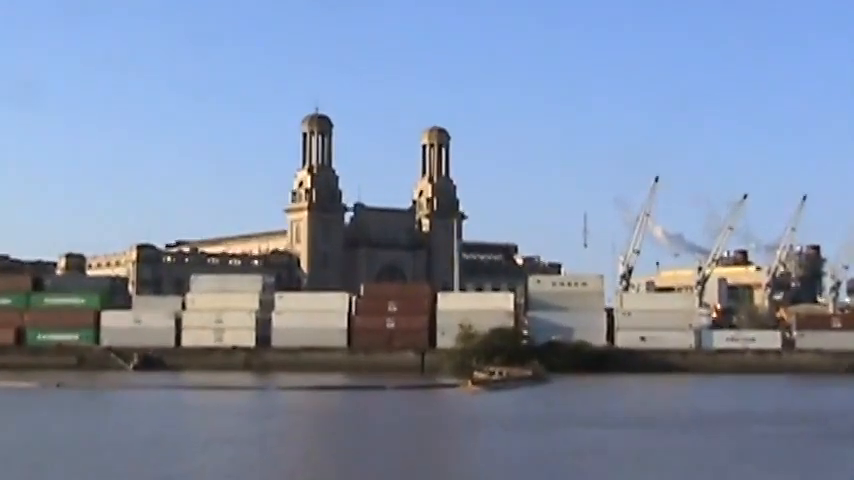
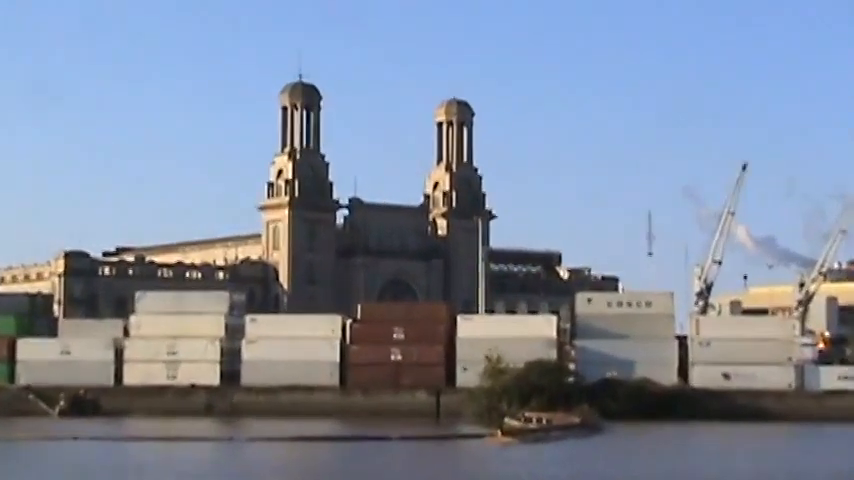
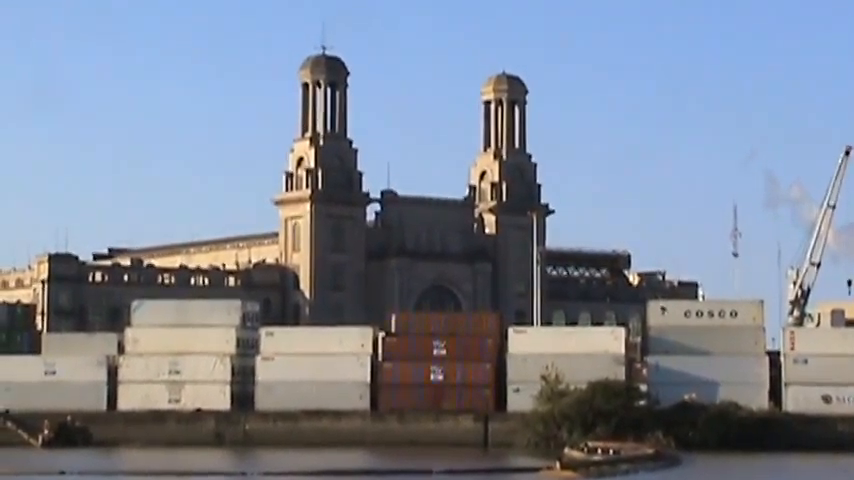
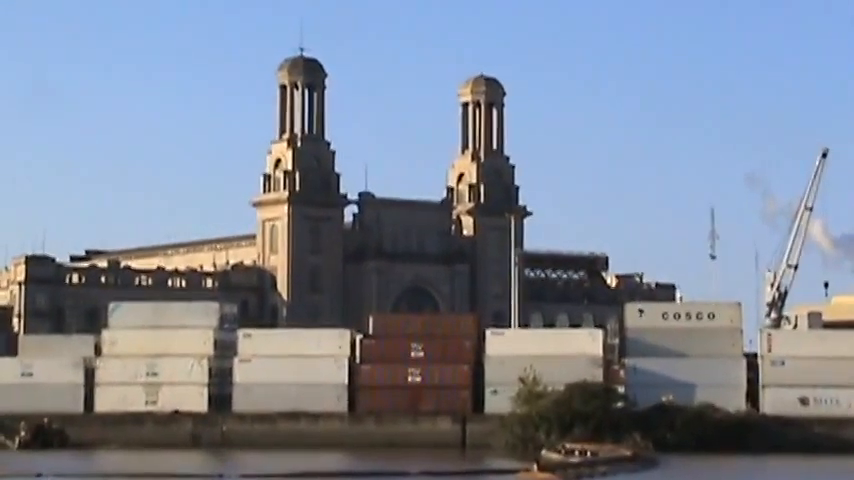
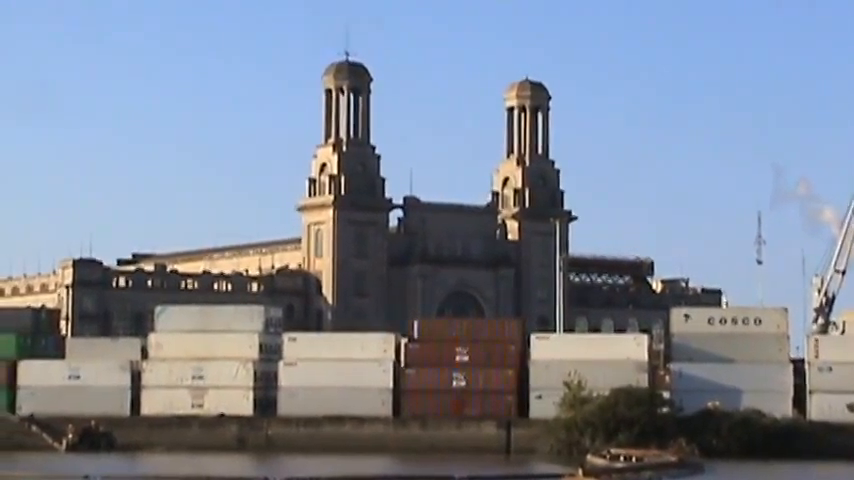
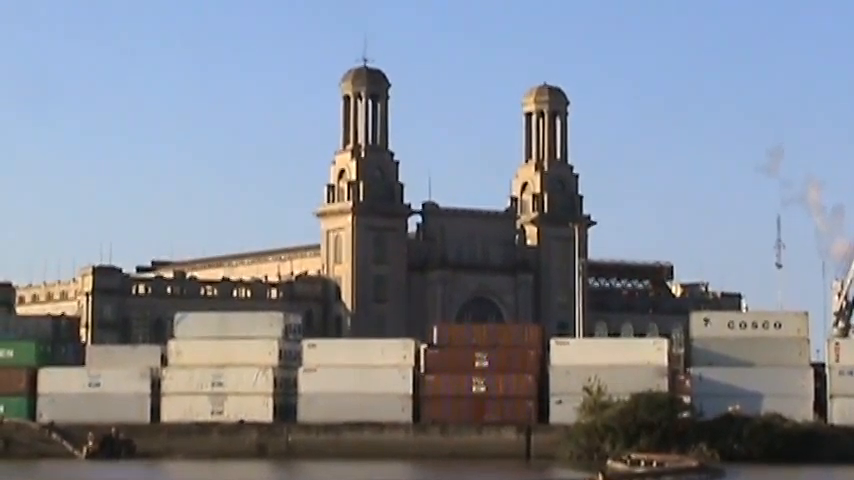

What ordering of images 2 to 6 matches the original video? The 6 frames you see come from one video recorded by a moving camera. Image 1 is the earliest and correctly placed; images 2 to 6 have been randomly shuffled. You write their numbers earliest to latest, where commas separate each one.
2, 4, 3, 5, 6
